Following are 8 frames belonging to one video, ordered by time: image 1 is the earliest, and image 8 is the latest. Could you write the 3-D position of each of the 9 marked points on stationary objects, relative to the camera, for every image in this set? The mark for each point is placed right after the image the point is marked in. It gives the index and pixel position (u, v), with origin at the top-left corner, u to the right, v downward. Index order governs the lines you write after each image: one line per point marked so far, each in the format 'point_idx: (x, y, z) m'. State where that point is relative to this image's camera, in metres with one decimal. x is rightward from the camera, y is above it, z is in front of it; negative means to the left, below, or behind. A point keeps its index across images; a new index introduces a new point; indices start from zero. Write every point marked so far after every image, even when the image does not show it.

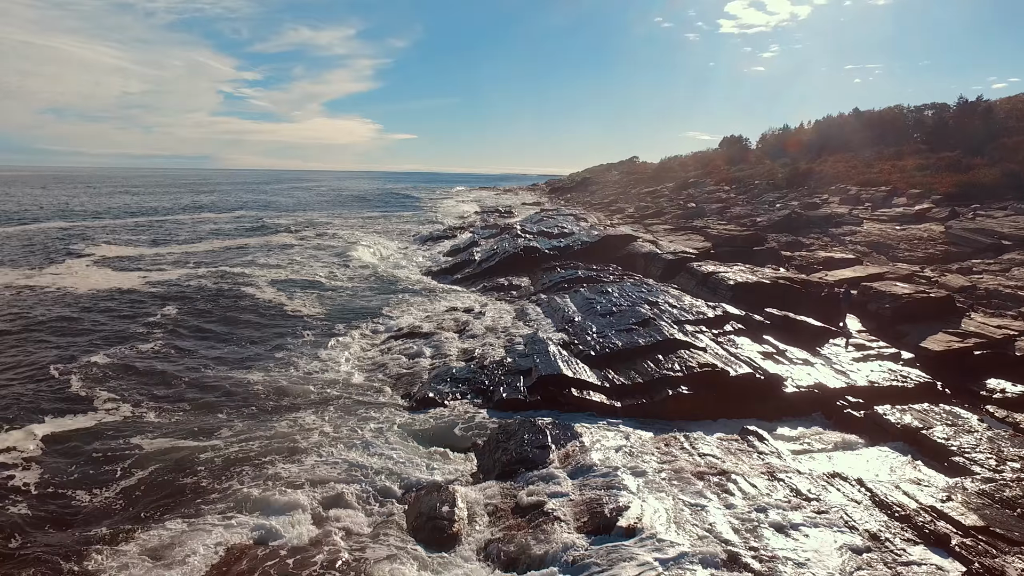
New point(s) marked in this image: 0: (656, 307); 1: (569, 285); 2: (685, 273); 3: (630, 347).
0: (+2.7, -0.4, +15.1) m
1: (+1.4, +0.1, +19.0) m
2: (+4.0, +0.3, +18.8) m
3: (+1.8, -0.9, +12.2) m
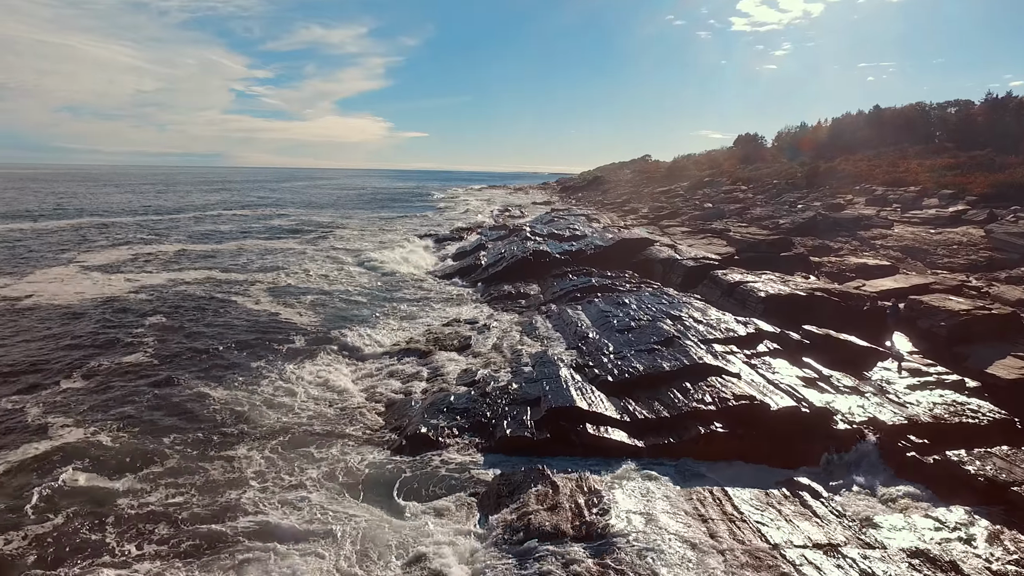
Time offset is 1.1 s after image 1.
0: (+2.8, -0.6, +13.6) m
1: (+1.5, -0.1, +17.5) m
2: (+4.2, +0.1, +17.2) m
3: (+1.9, -1.1, +10.7) m
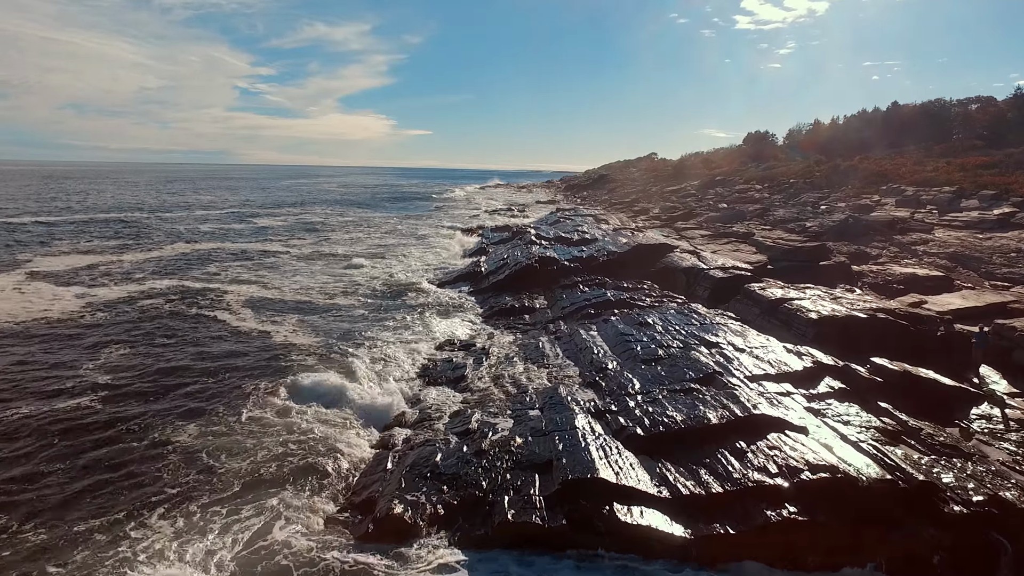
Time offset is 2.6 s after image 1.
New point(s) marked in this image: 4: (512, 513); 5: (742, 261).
0: (+2.8, -0.9, +11.2) m
1: (+1.6, -0.4, +15.2) m
2: (+4.2, -0.2, +14.9) m
3: (+1.9, -1.4, +8.4) m
4: (0.0, -1.9, +7.0) m
5: (+5.3, +0.6, +18.5) m
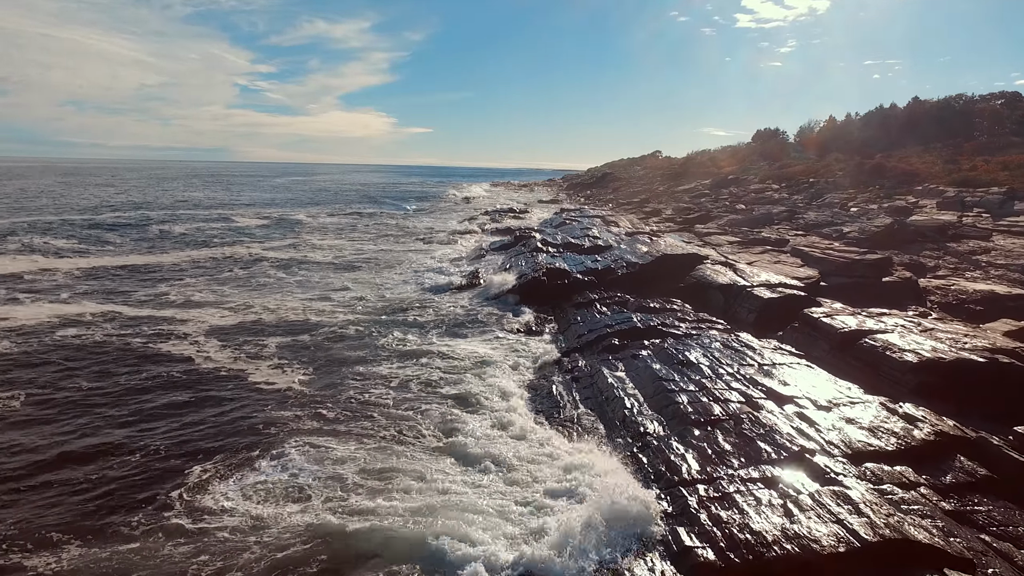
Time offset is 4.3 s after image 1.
0: (+2.9, -1.3, +8.4) m
1: (+1.7, -0.8, +12.3) m
2: (+4.3, -0.6, +12.1) m
3: (+2.0, -1.8, +5.6) m
4: (+0.1, -2.3, +4.2) m
5: (+5.3, +0.2, +15.6) m
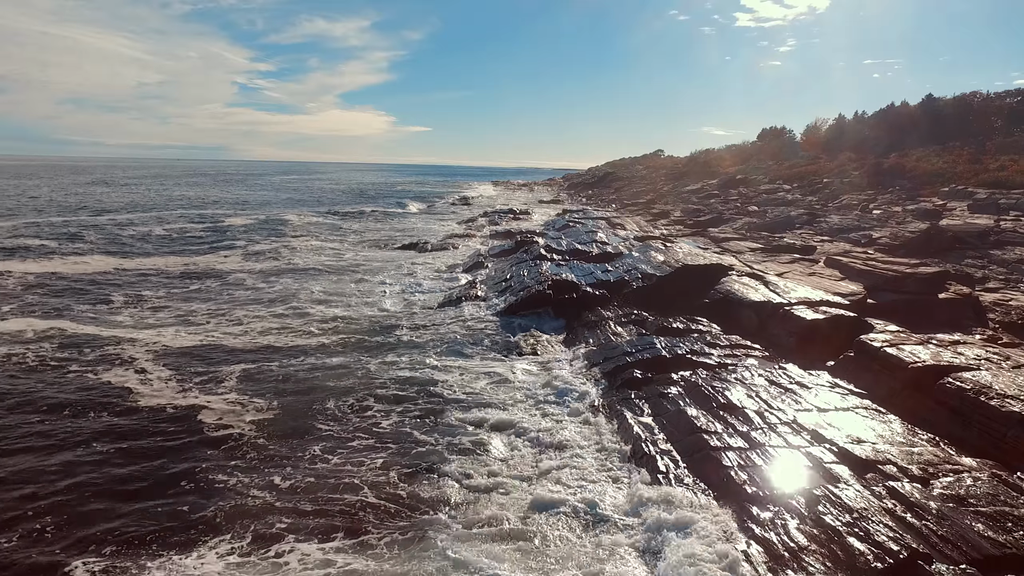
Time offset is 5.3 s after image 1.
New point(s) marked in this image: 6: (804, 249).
0: (+2.9, -1.6, +6.5) m
1: (+1.7, -1.1, +10.4) m
2: (+4.4, -0.9, +10.1) m
3: (+2.0, -2.1, +3.6) m
4: (+0.1, -2.6, +2.3) m
5: (+5.4, -0.1, +13.7) m
6: (+7.1, +0.9, +19.8) m
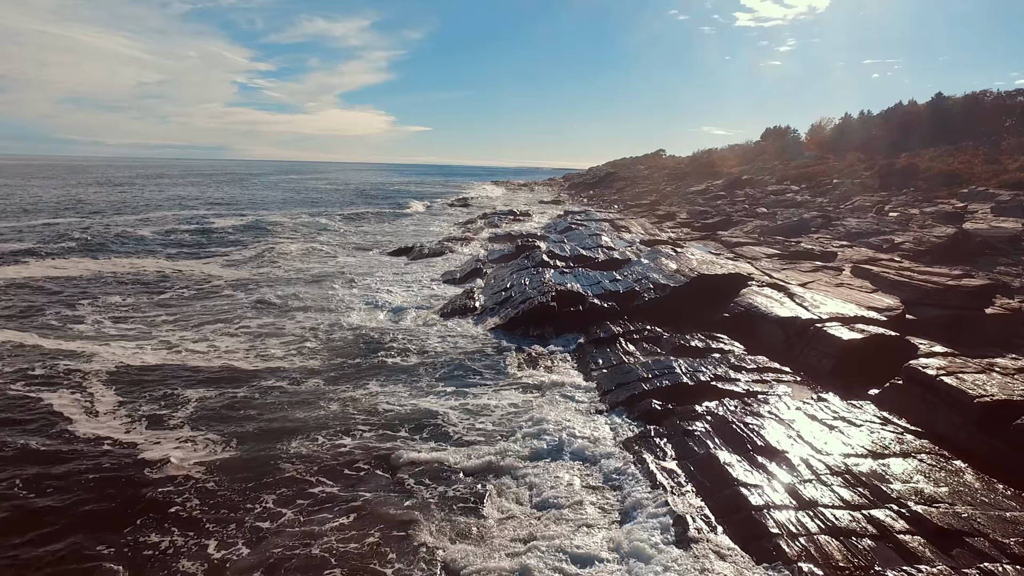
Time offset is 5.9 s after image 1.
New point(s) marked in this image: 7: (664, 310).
0: (+3.0, -1.8, +5.2) m
1: (+1.7, -1.3, +9.1) m
2: (+4.4, -1.1, +8.9) m
3: (+2.0, -2.3, +2.3) m
4: (+0.1, -2.9, +1.0) m
5: (+5.4, -0.3, +12.4) m
6: (+7.2, +0.7, +18.5) m
7: (+2.6, -0.4, +14.0) m
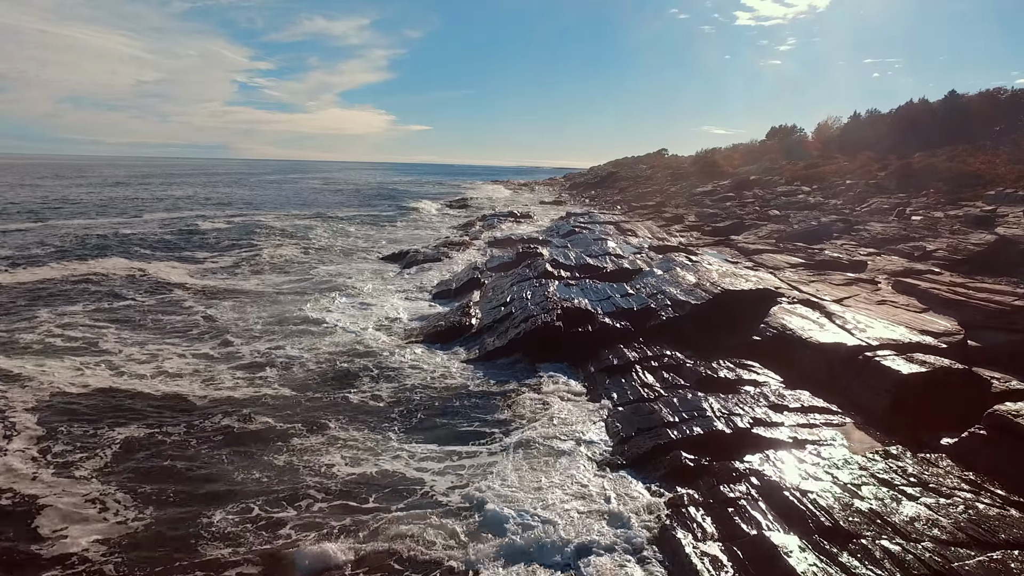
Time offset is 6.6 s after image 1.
0: (+3.0, -2.1, +3.6) m
1: (+1.7, -1.6, +7.5) m
2: (+4.4, -1.4, +7.3) m
3: (+2.0, -2.6, +0.7) m
4: (+0.1, -3.1, -0.6) m
5: (+5.4, -0.5, +10.8) m
6: (+7.2, +0.5, +16.9) m
7: (+2.6, -0.6, +12.4) m
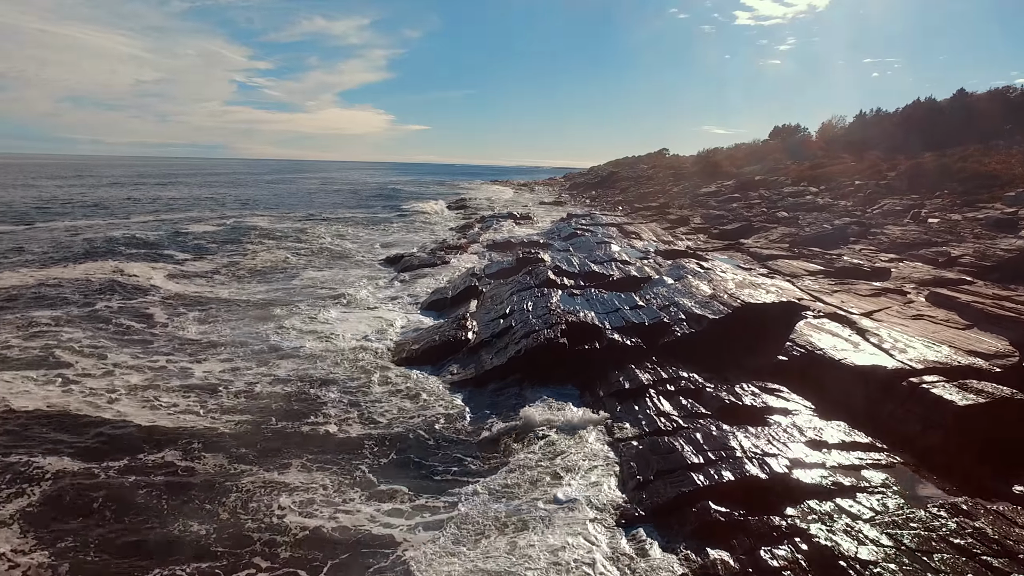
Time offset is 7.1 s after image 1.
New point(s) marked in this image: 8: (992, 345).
0: (+3.0, -2.3, +2.5) m
1: (+1.7, -1.8, +6.4) m
2: (+4.4, -1.6, +6.1) m
3: (+2.0, -2.8, -0.4) m
4: (+0.1, -3.3, -1.7) m
5: (+5.4, -0.7, +9.7) m
6: (+7.2, +0.3, +15.8) m
7: (+2.6, -0.8, +11.2) m
8: (+5.8, -0.7, +9.8) m
